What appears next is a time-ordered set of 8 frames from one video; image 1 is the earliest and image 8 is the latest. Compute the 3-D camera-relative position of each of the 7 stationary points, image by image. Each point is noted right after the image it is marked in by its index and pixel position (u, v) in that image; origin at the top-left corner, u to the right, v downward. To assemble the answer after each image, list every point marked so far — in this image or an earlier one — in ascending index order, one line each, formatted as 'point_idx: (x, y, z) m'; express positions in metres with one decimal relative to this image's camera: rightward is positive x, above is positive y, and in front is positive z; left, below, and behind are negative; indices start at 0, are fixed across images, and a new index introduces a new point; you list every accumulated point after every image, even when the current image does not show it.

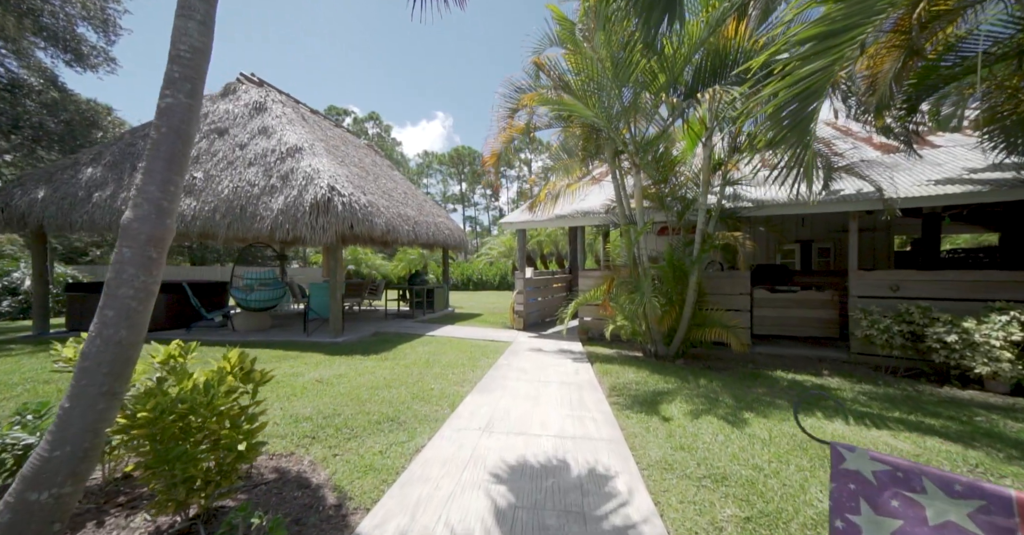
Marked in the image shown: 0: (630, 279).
0: (+1.7, -0.2, +6.4) m
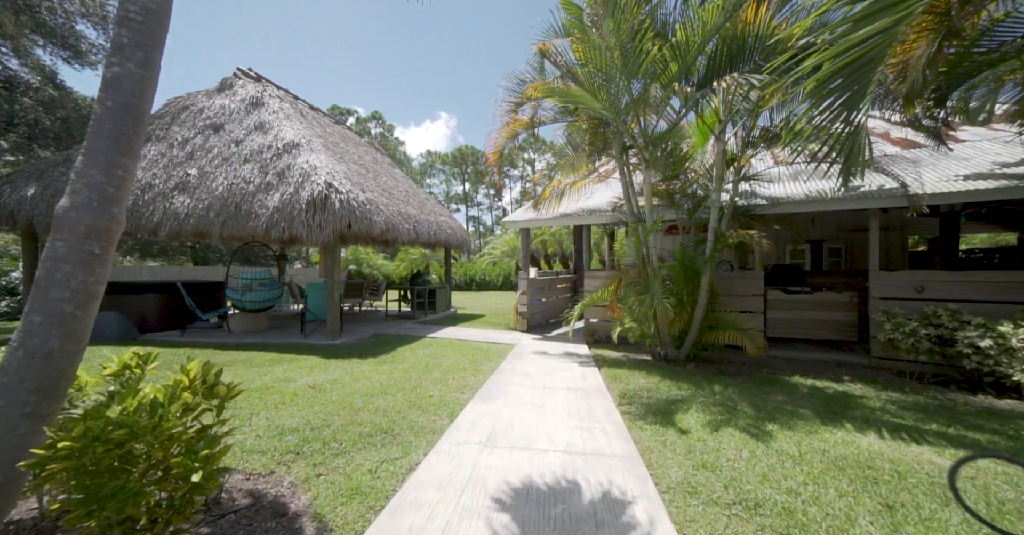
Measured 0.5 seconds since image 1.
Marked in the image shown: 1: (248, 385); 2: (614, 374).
0: (+1.7, -0.2, +6.2) m
1: (-2.5, -1.1, +4.2) m
2: (+1.1, -1.2, +5.1) m
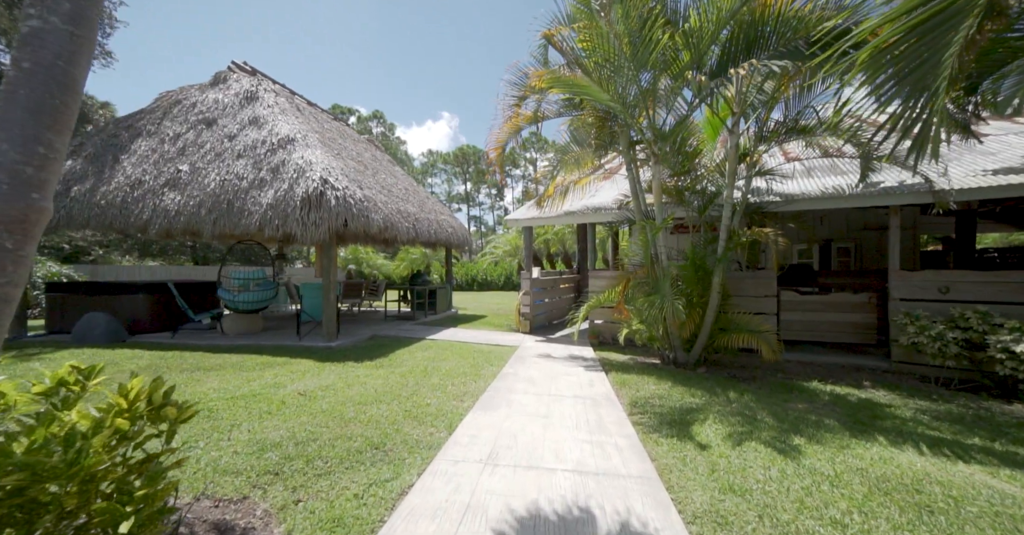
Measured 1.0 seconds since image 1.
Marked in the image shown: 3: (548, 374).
0: (+1.8, -0.2, +5.9) m
1: (-2.4, -1.1, +4.0) m
2: (+1.2, -1.2, +4.8) m
3: (+0.4, -1.2, +5.2) m
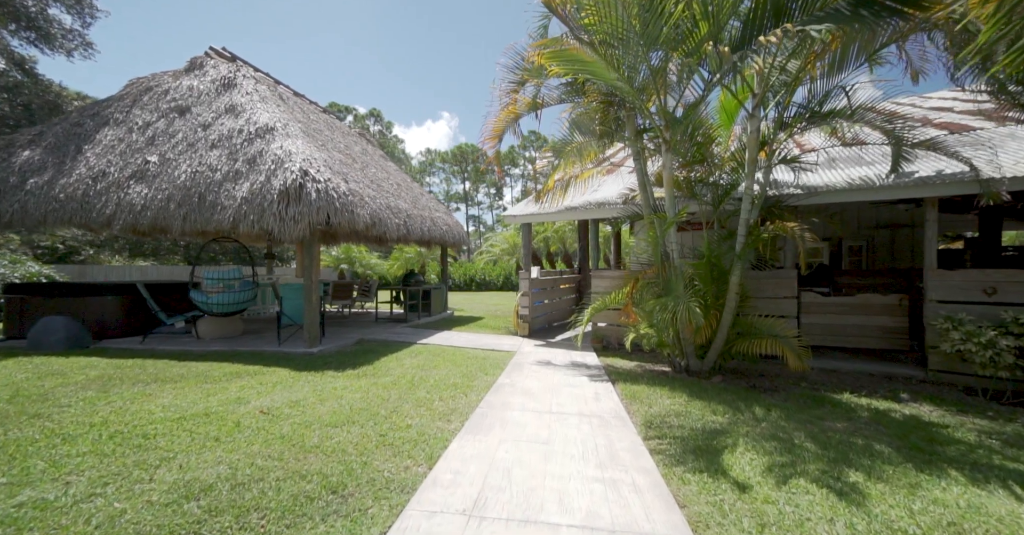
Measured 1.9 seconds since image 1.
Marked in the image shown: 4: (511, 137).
0: (+1.7, -0.2, +5.4) m
1: (-2.5, -1.1, +3.4) m
2: (+1.1, -1.2, +4.3) m
3: (+0.4, -1.2, +4.6) m
4: (0.0, +2.0, +6.9) m
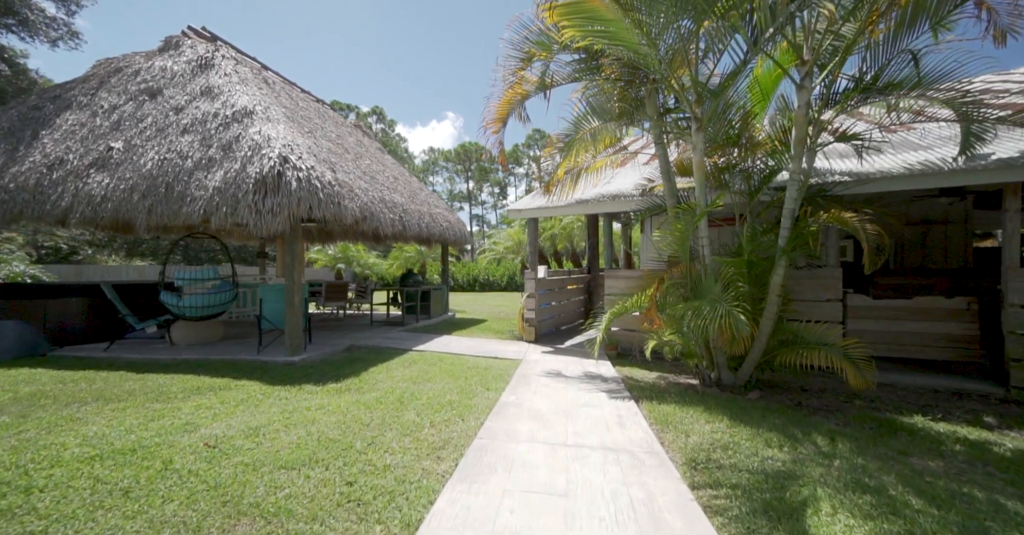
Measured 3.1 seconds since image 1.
0: (+1.8, -0.1, +4.7) m
1: (-2.4, -1.1, +2.8) m
2: (+1.2, -1.2, +3.6) m
3: (+0.4, -1.2, +3.9) m
4: (0.0, +2.0, +6.2) m
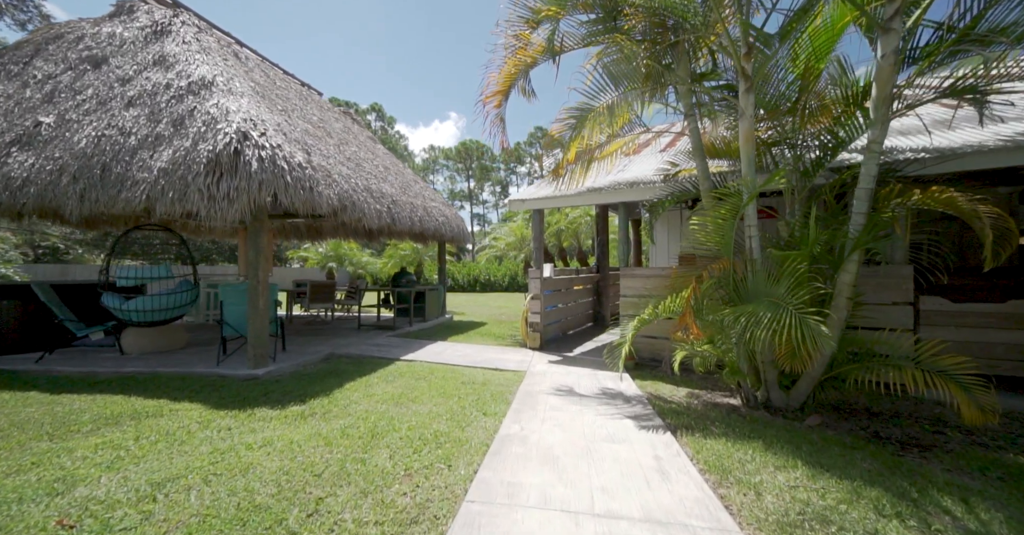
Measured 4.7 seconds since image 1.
0: (+1.8, -0.1, +3.8) m
1: (-2.4, -1.0, +1.9) m
2: (+1.2, -1.1, +2.7) m
3: (+0.4, -1.2, +3.0) m
4: (+0.1, +2.0, +5.3) m
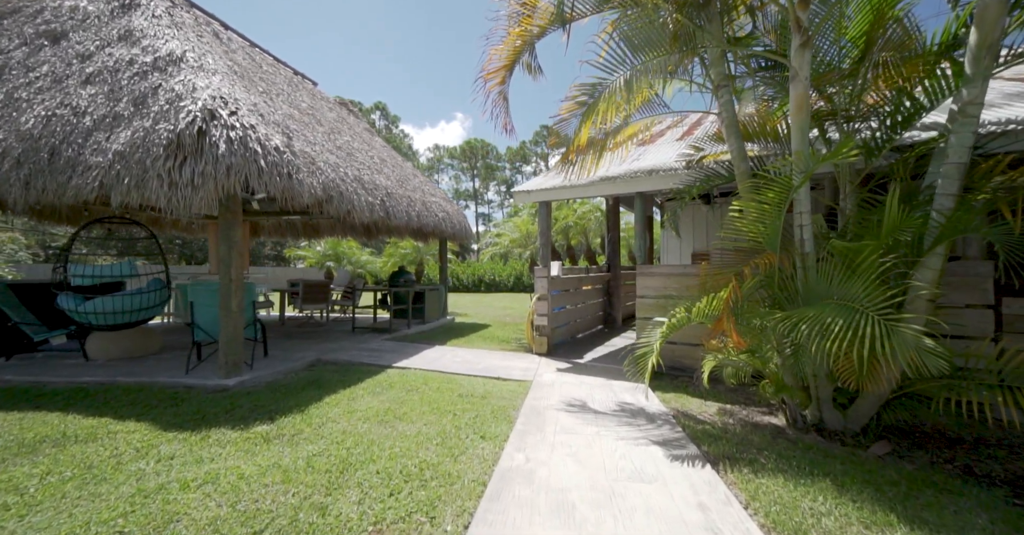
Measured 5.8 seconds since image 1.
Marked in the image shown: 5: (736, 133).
0: (+1.8, -0.1, +3.1) m
1: (-2.4, -1.0, +1.3) m
2: (+1.2, -1.1, +2.0) m
3: (+0.5, -1.1, +2.4) m
4: (+0.1, +2.0, +4.7) m
5: (+1.9, +1.1, +3.8) m
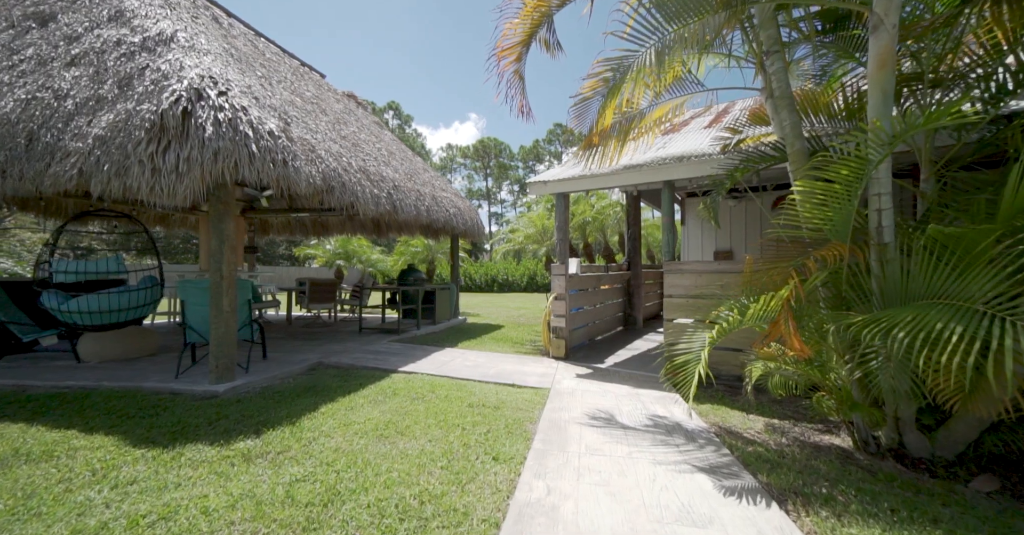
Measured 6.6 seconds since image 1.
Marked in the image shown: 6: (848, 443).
0: (+1.9, 0.0, +2.6) m
1: (-2.4, -1.0, +0.9) m
2: (+1.3, -1.1, +1.6) m
3: (+0.5, -1.1, +2.0) m
4: (+0.3, +2.1, +4.3) m
5: (+2.0, +1.2, +3.3) m
6: (+2.2, -1.1, +3.0) m
